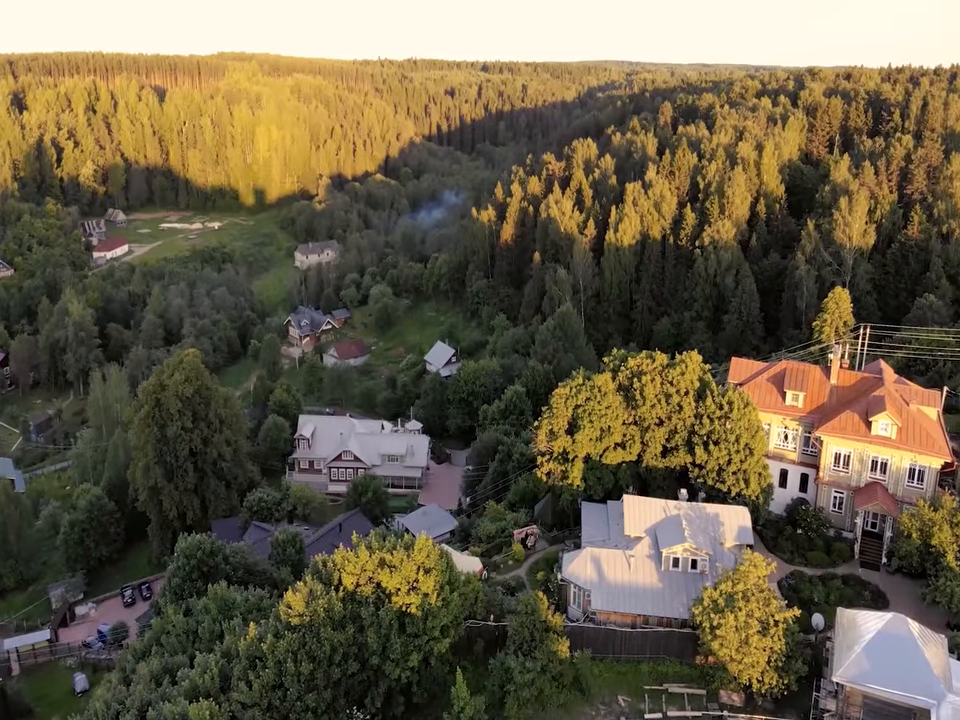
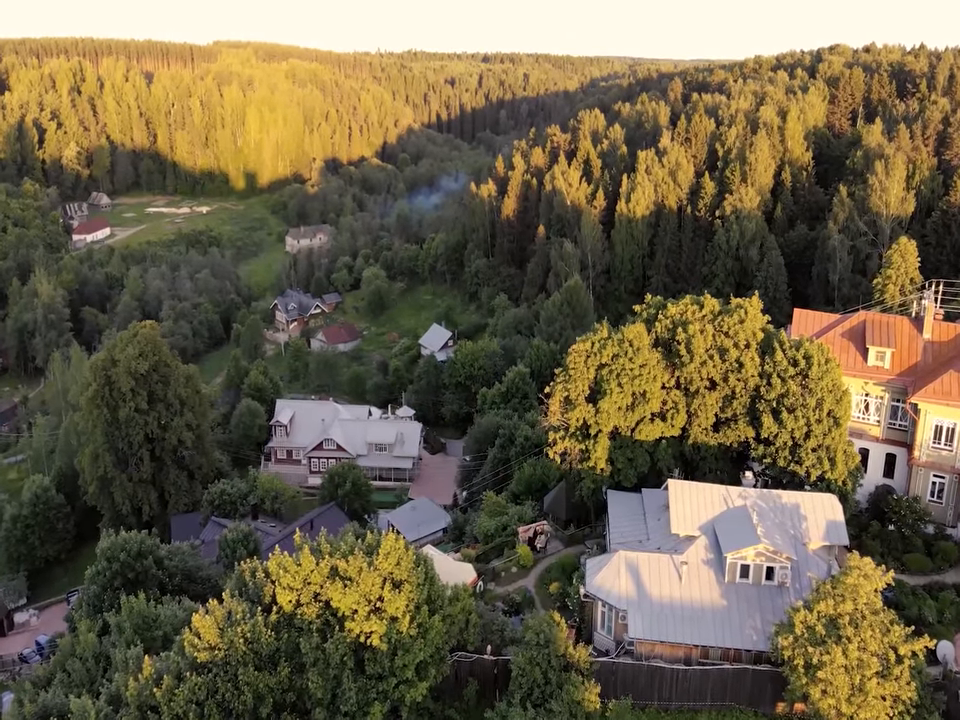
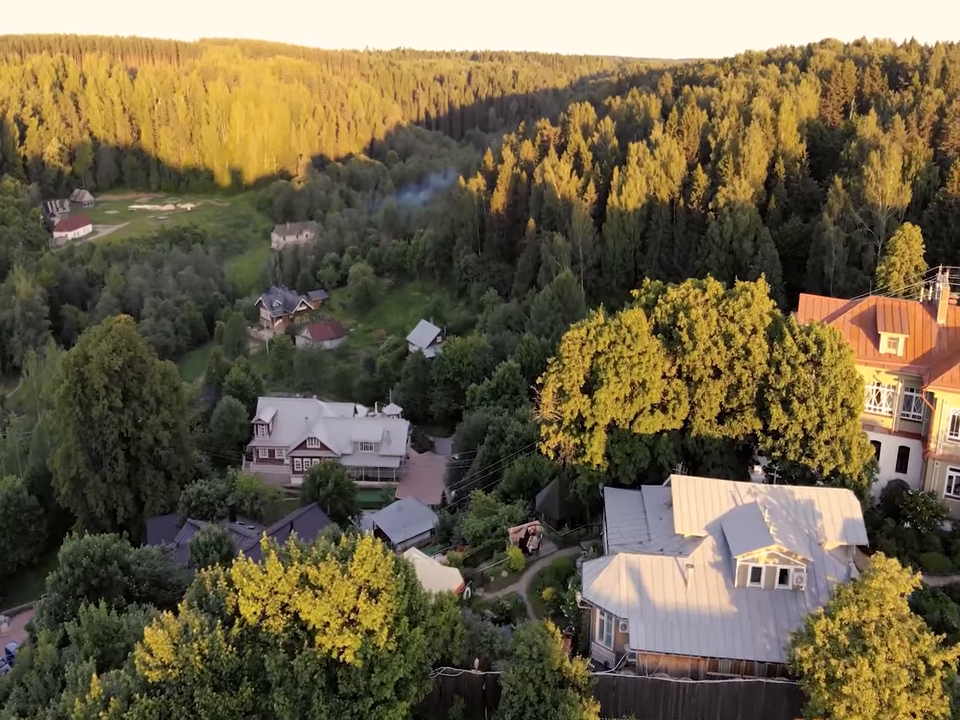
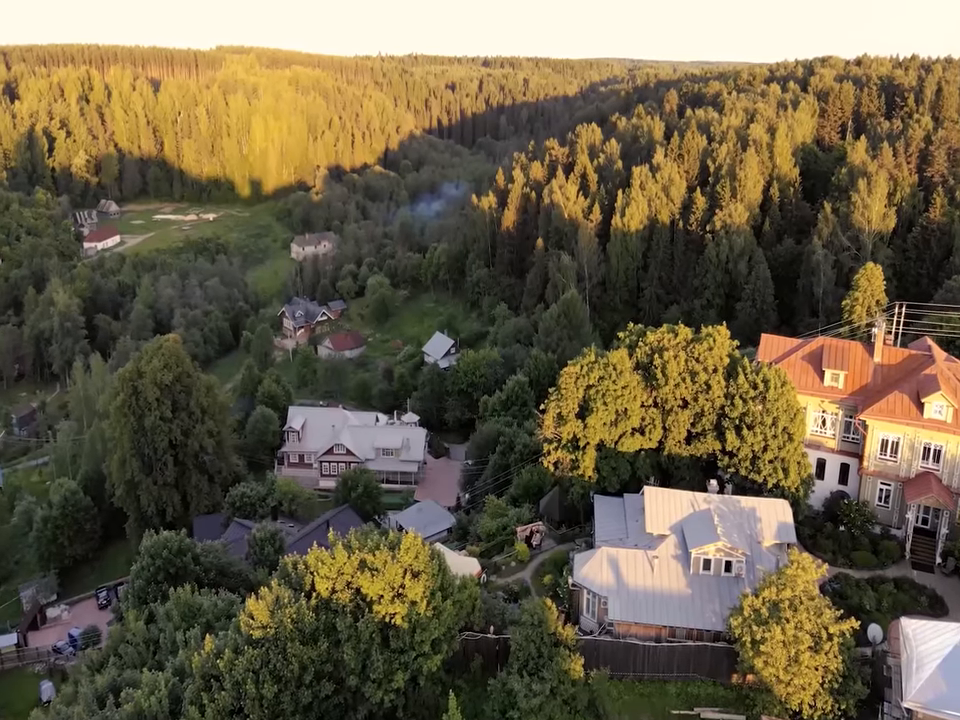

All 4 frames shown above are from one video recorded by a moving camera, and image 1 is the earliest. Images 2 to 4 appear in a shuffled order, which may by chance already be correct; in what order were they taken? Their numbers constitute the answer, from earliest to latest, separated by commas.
4, 2, 3
